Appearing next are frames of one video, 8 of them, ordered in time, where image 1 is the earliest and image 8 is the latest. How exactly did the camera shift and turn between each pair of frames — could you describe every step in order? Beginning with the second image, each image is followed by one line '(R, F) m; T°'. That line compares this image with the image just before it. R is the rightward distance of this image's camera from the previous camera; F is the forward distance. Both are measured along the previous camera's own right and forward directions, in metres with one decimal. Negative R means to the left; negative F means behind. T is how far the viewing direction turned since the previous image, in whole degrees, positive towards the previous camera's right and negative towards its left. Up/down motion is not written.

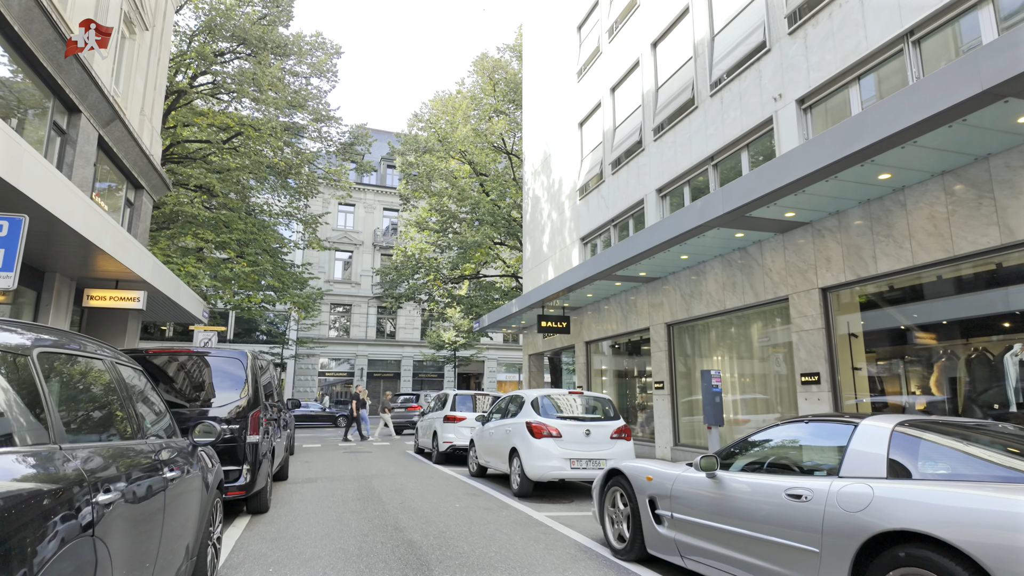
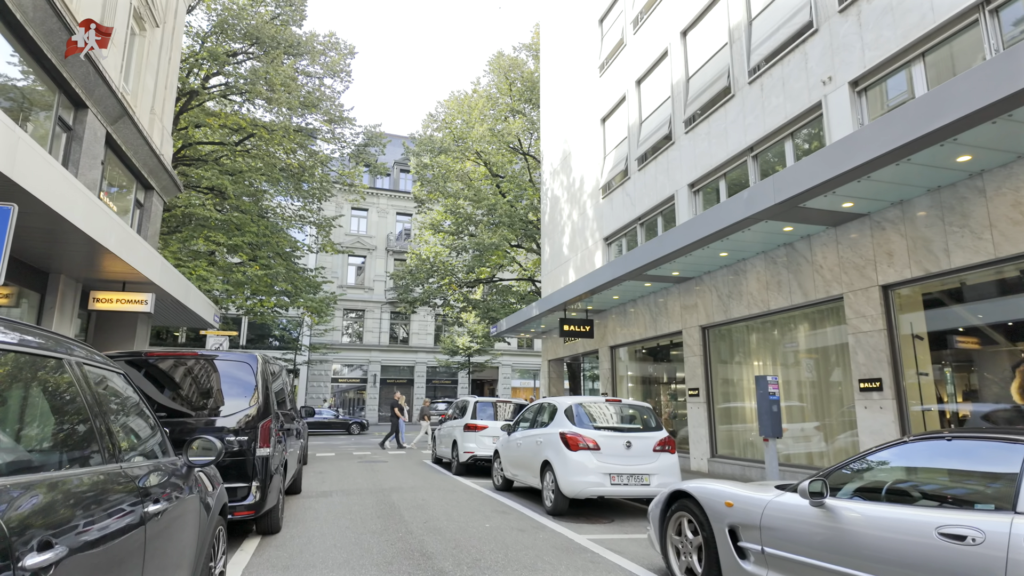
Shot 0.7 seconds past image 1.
(-0.3, +0.7) m; -1°
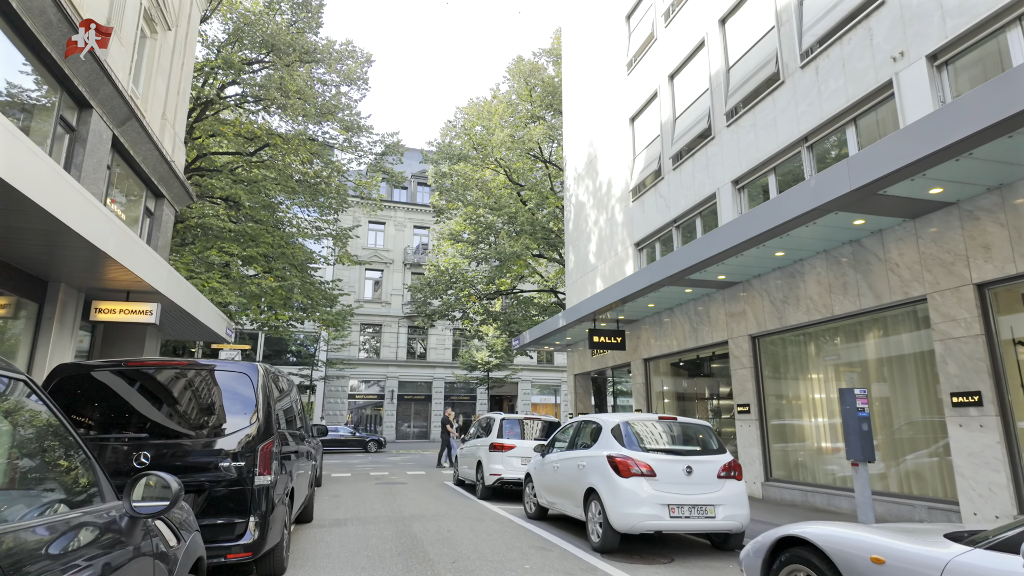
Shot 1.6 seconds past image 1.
(-0.3, +1.0) m; -2°
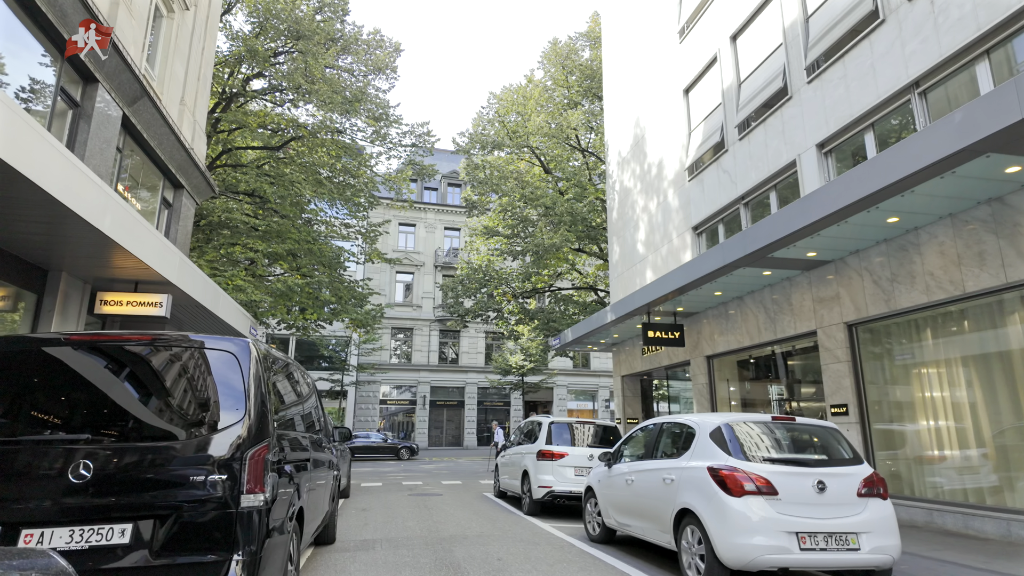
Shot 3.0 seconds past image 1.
(-0.3, +1.5) m; -3°
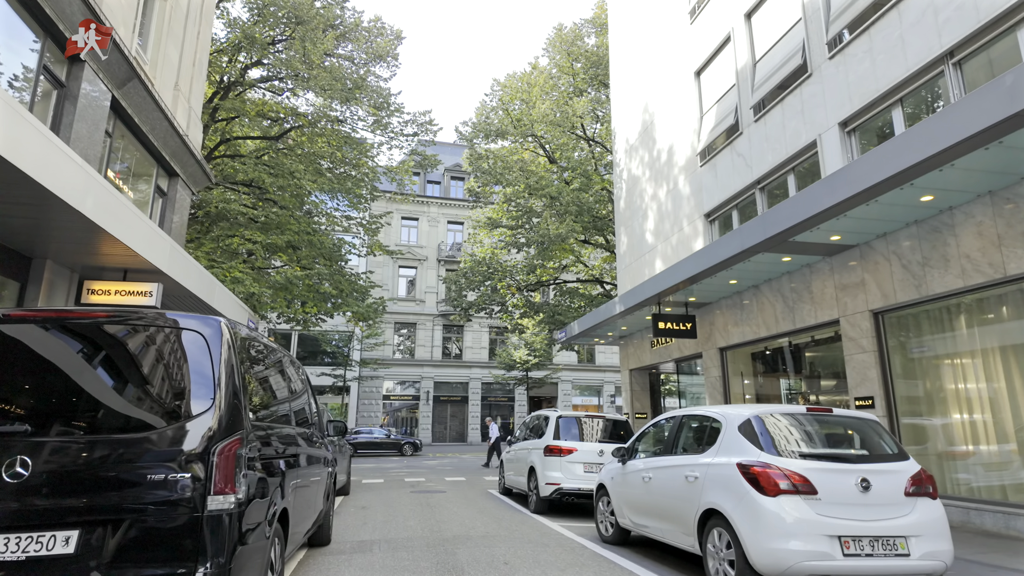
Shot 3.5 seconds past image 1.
(0.0, +0.5) m; 0°
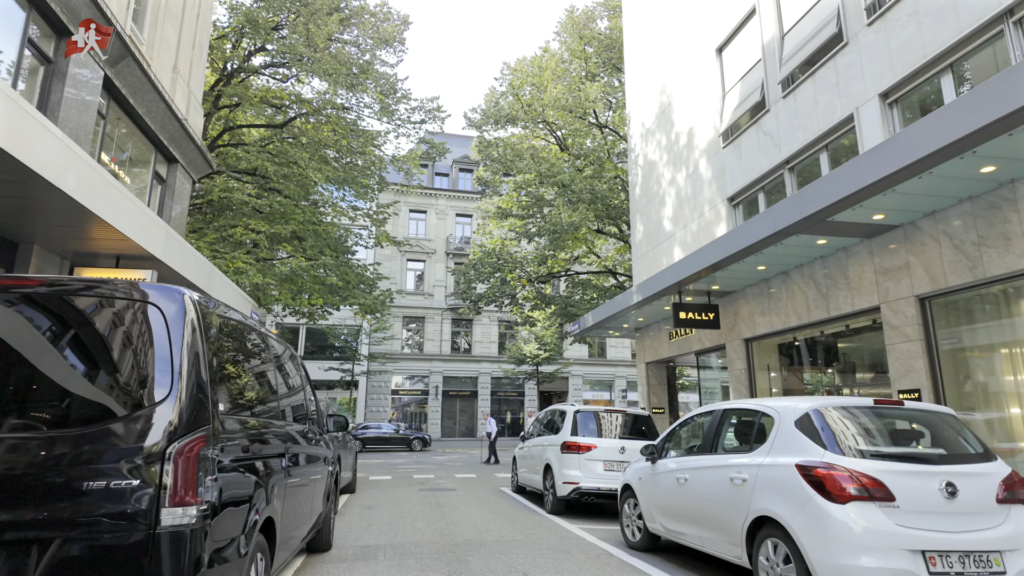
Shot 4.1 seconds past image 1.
(-0.1, +0.6) m; -1°
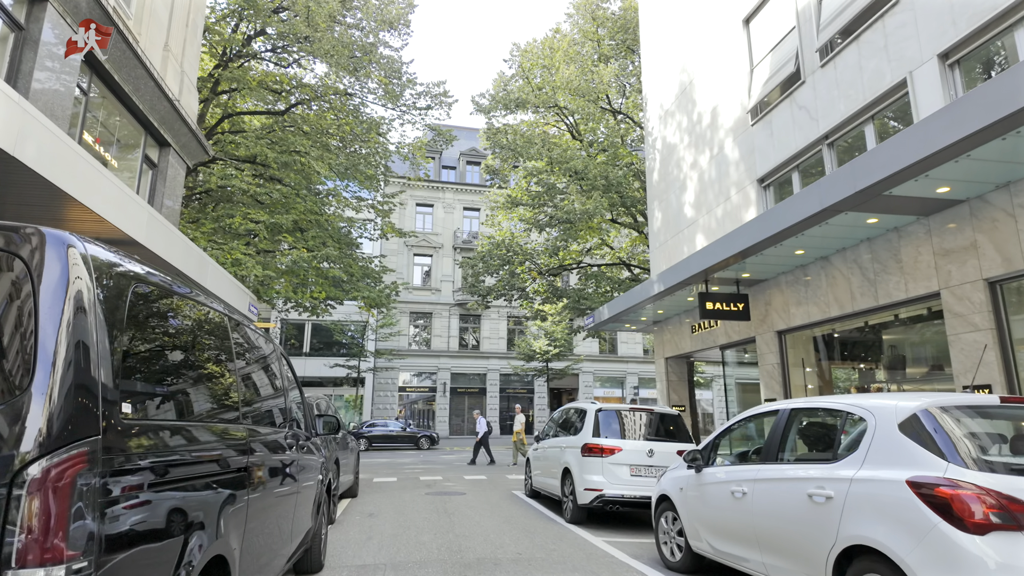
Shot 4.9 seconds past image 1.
(-0.1, +0.9) m; -1°
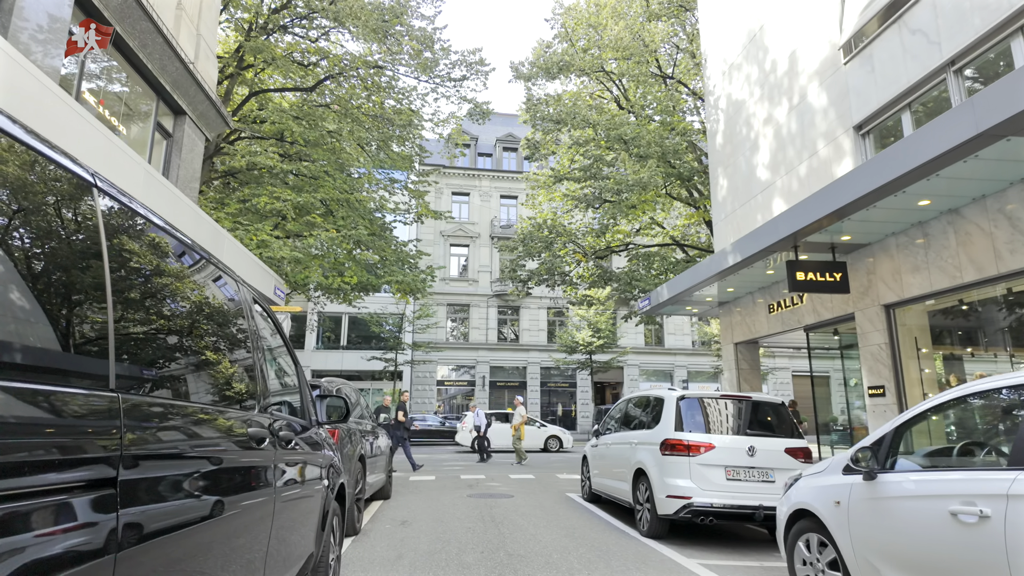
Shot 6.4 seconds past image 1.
(-0.3, +1.5) m; -4°
